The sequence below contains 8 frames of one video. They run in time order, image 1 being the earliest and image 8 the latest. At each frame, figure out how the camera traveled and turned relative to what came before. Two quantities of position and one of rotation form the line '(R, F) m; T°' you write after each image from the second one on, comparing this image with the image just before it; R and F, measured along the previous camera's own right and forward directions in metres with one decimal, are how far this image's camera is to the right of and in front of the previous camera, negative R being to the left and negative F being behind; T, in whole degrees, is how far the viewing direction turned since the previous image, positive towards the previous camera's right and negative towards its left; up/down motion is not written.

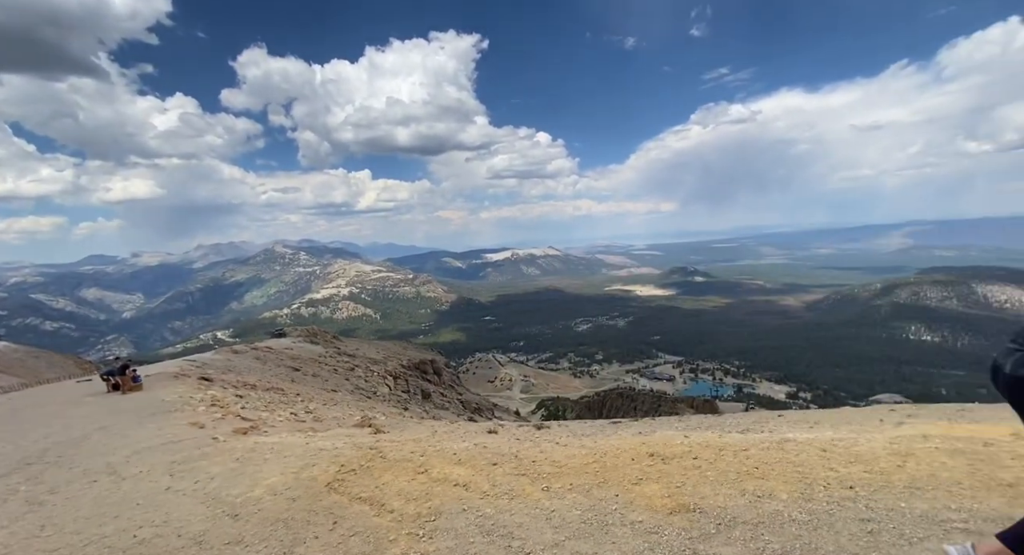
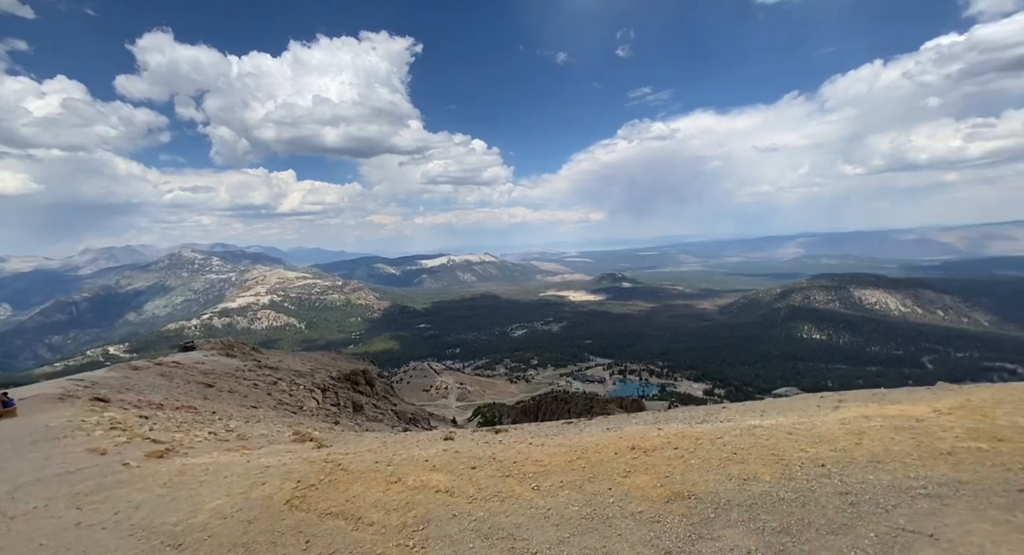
(-1.0, +0.2) m; +8°
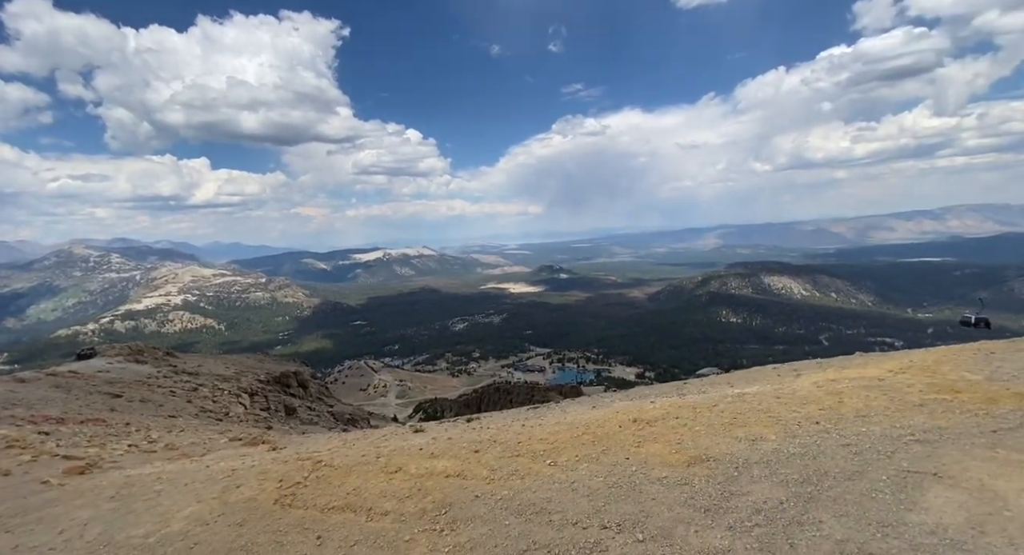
(-1.3, +0.2) m; +8°
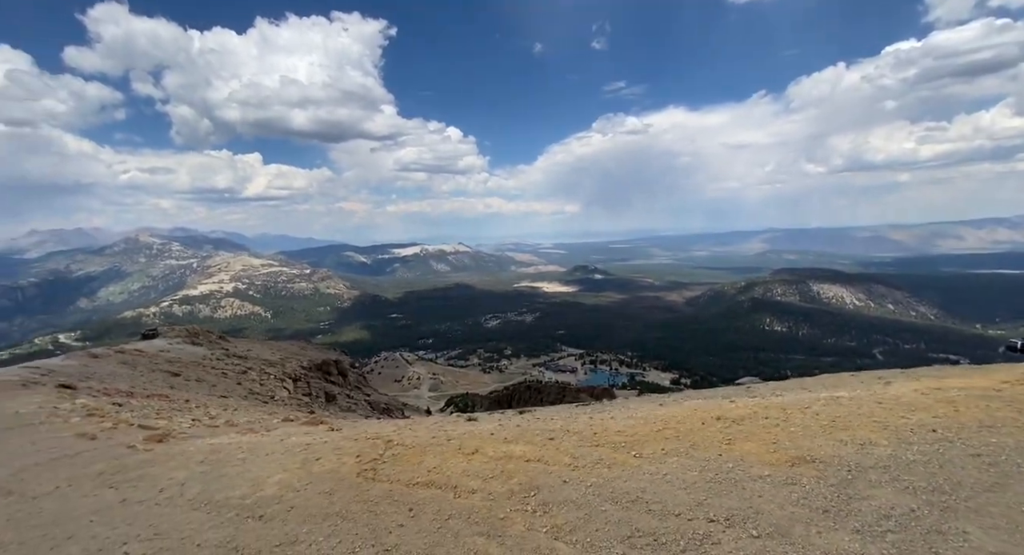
(-0.9, 0.0) m; -5°
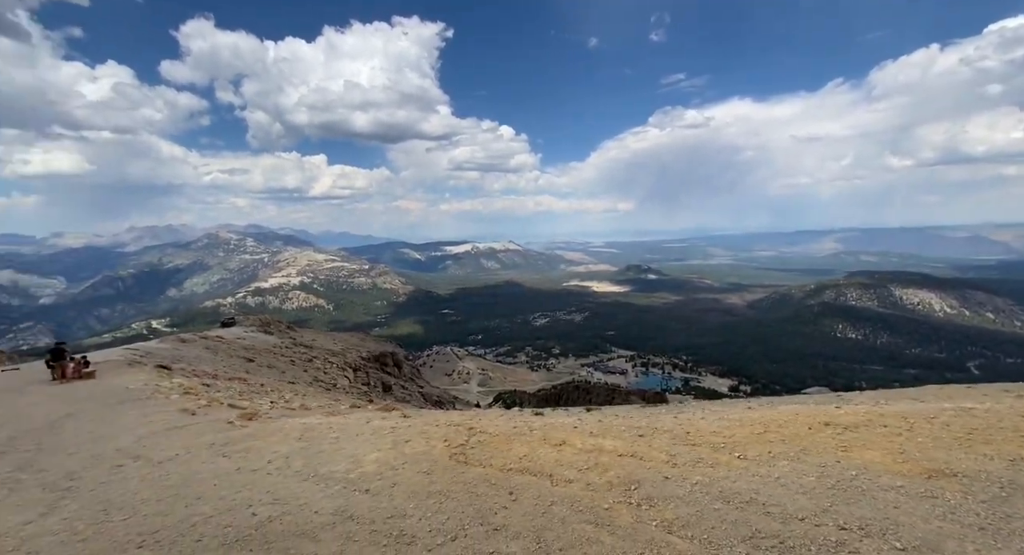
(-0.7, -0.2) m; -7°
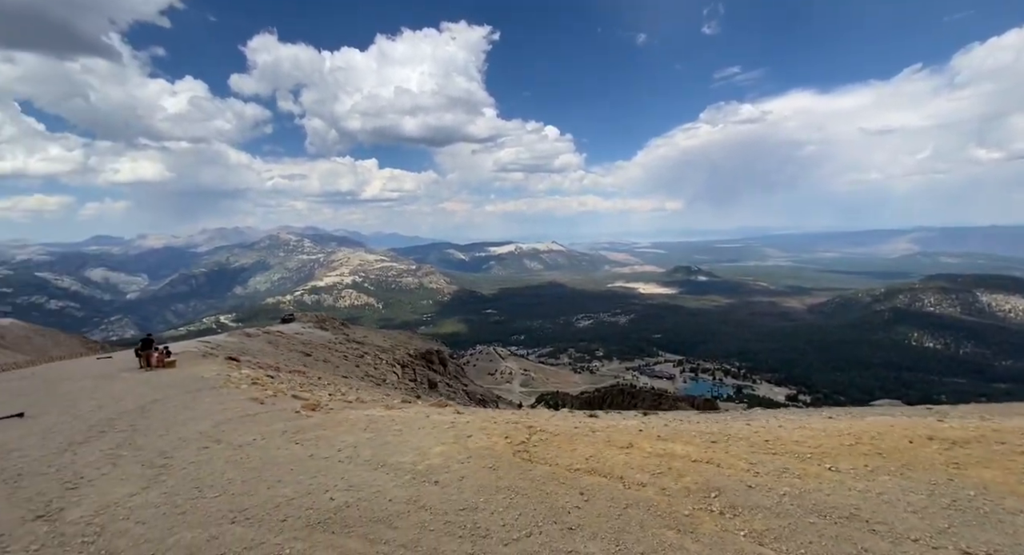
(-0.4, 0.0) m; -6°
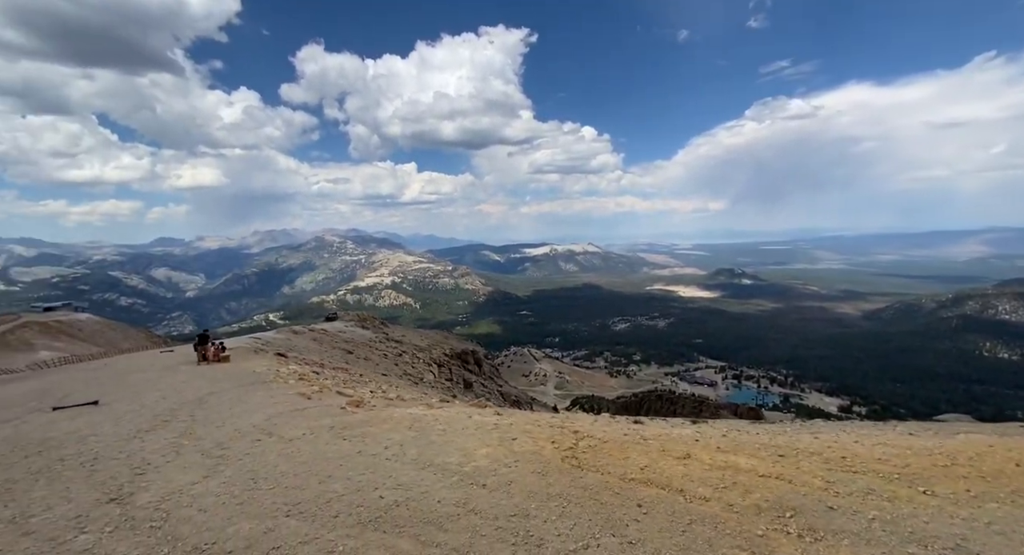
(-0.2, +0.3) m; -5°
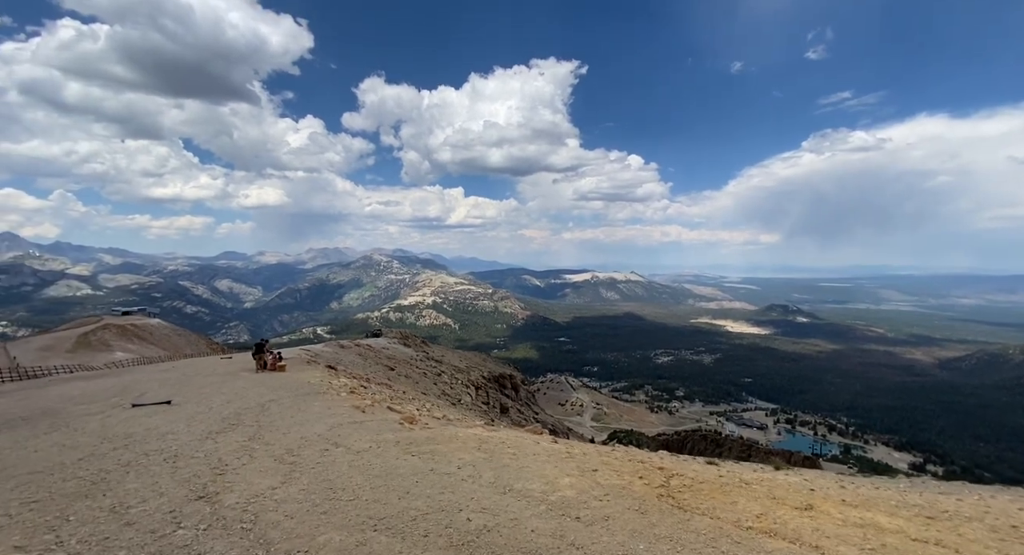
(-1.0, +0.4) m; -6°
